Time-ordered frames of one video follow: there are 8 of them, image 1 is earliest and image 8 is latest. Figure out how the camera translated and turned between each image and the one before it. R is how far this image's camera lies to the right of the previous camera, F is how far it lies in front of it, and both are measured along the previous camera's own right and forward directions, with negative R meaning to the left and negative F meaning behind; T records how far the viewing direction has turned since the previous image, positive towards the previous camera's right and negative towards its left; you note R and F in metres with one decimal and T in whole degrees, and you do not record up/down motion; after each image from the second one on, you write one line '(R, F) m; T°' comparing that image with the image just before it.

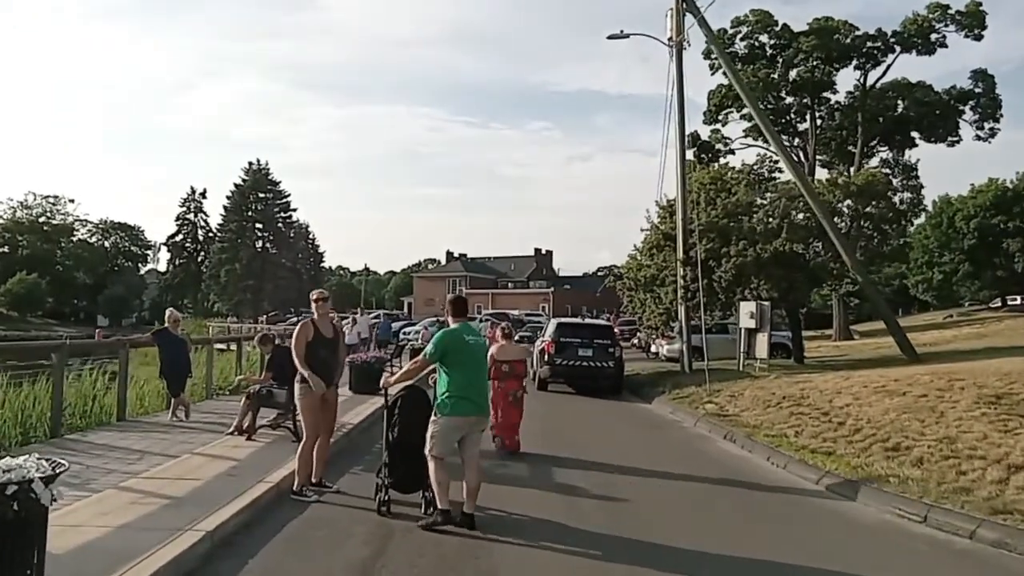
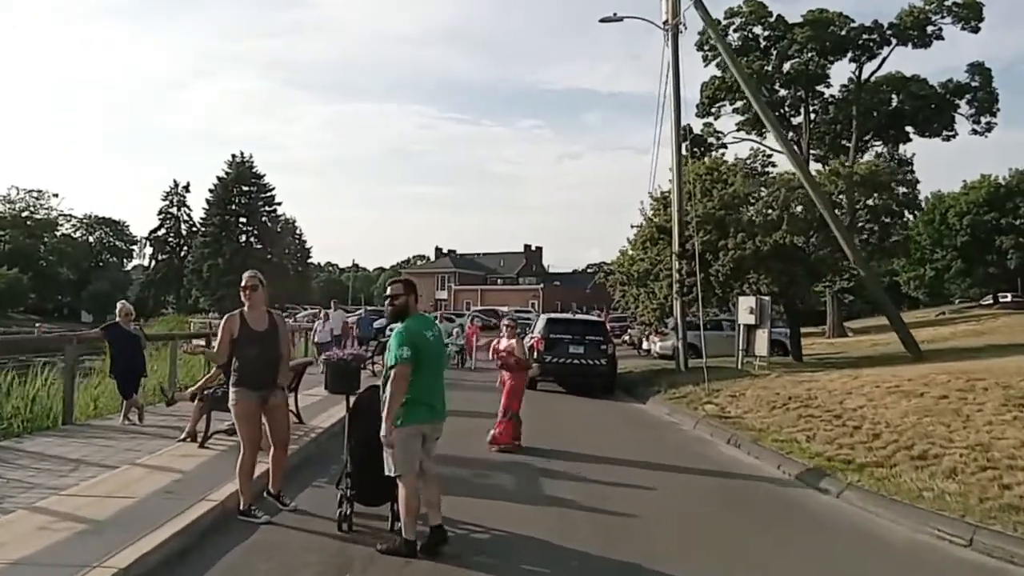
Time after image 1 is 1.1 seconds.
(+0.1, +1.4) m; +1°
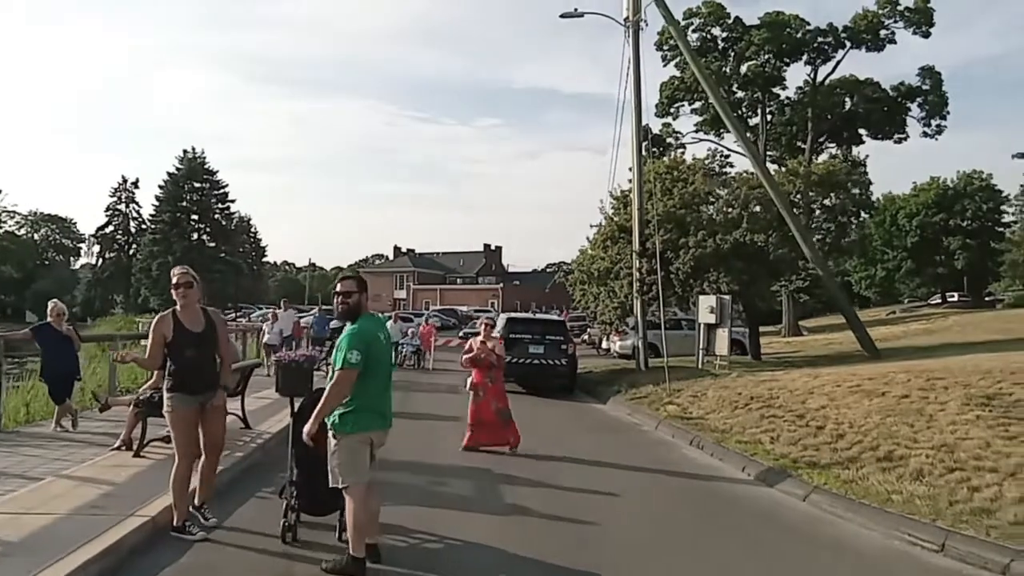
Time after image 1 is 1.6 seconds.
(0.0, +0.4) m; +2°
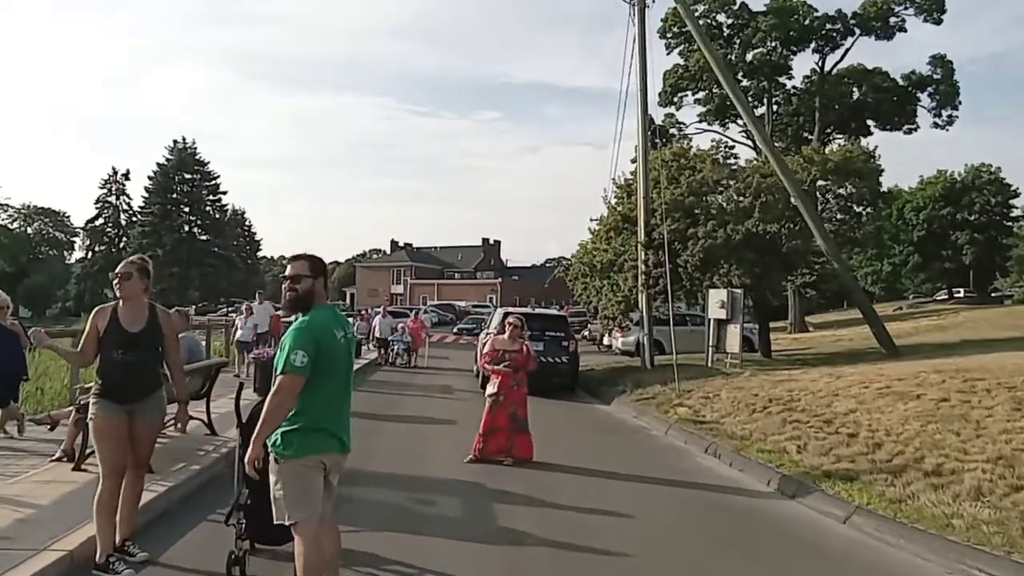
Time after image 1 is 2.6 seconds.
(+0.1, +1.5) m; 0°
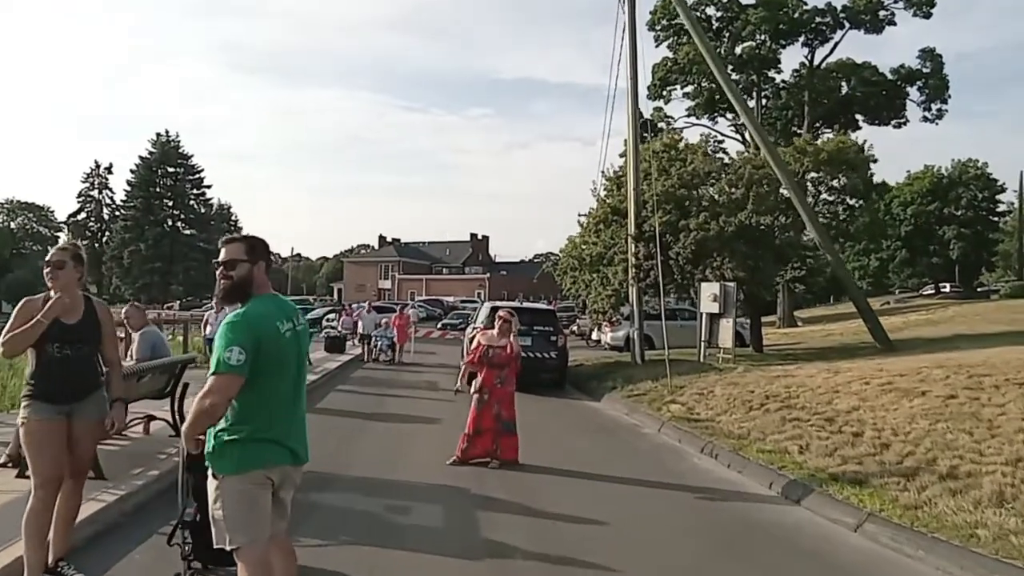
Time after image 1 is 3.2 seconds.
(0.0, +0.8) m; +1°
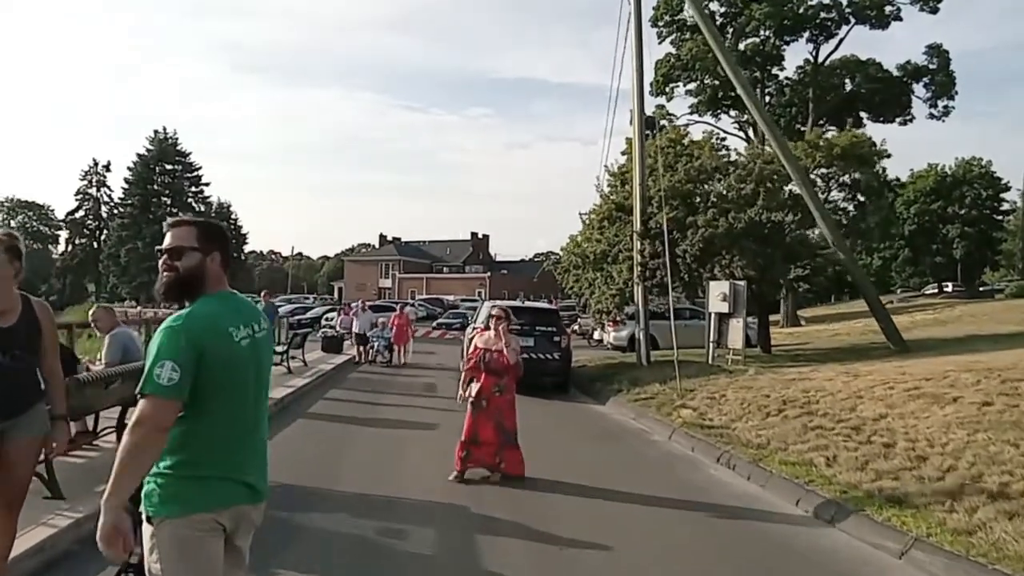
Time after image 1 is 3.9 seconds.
(0.0, +1.0) m; 0°
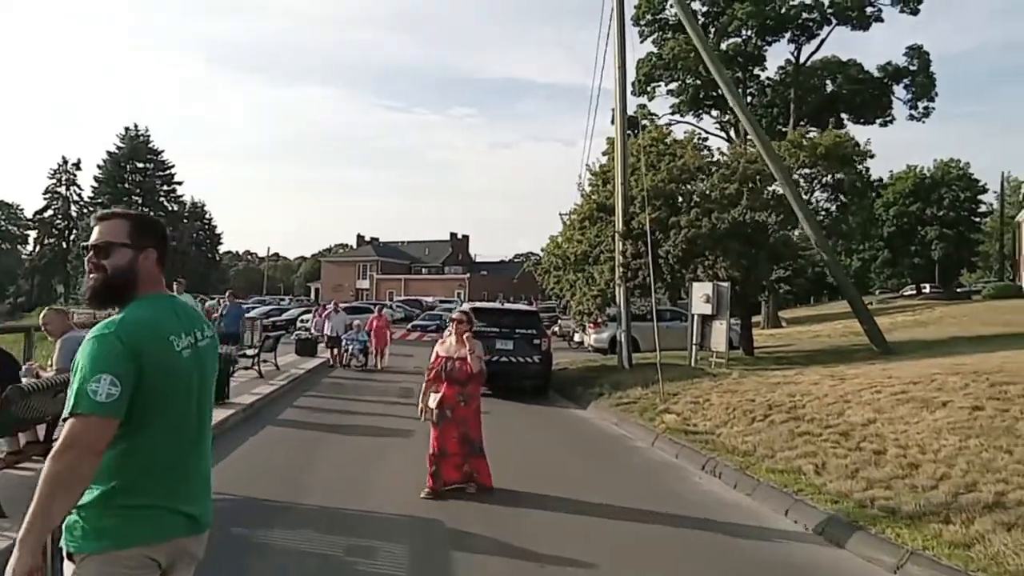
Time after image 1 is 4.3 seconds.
(0.0, +0.4) m; +1°
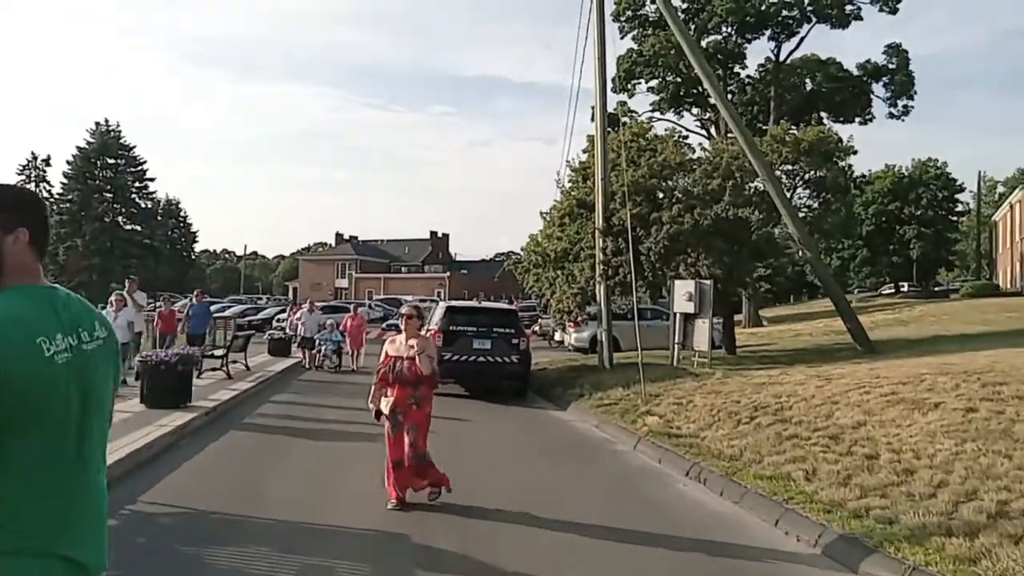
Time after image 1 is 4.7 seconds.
(+0.1, +0.6) m; +1°
